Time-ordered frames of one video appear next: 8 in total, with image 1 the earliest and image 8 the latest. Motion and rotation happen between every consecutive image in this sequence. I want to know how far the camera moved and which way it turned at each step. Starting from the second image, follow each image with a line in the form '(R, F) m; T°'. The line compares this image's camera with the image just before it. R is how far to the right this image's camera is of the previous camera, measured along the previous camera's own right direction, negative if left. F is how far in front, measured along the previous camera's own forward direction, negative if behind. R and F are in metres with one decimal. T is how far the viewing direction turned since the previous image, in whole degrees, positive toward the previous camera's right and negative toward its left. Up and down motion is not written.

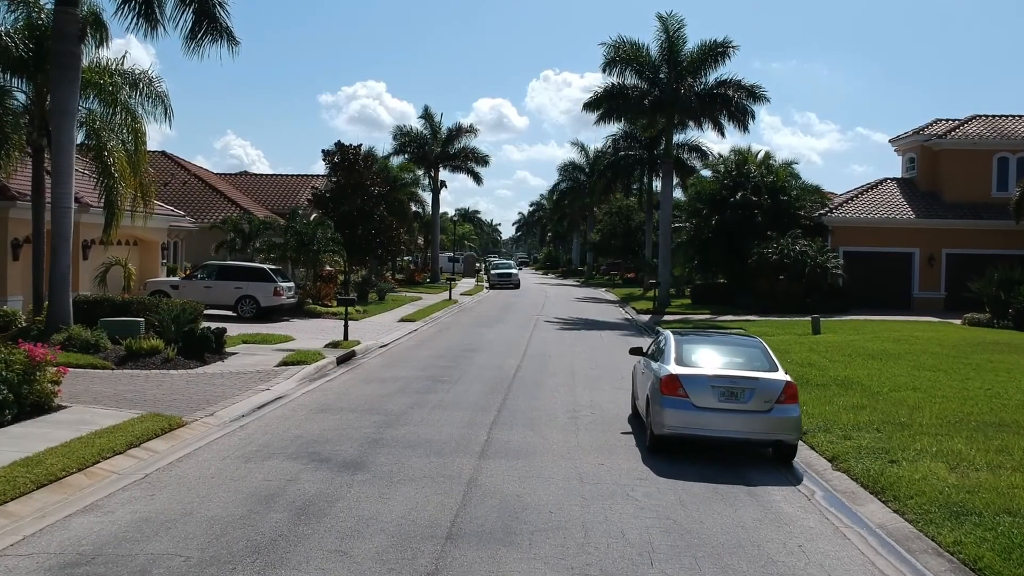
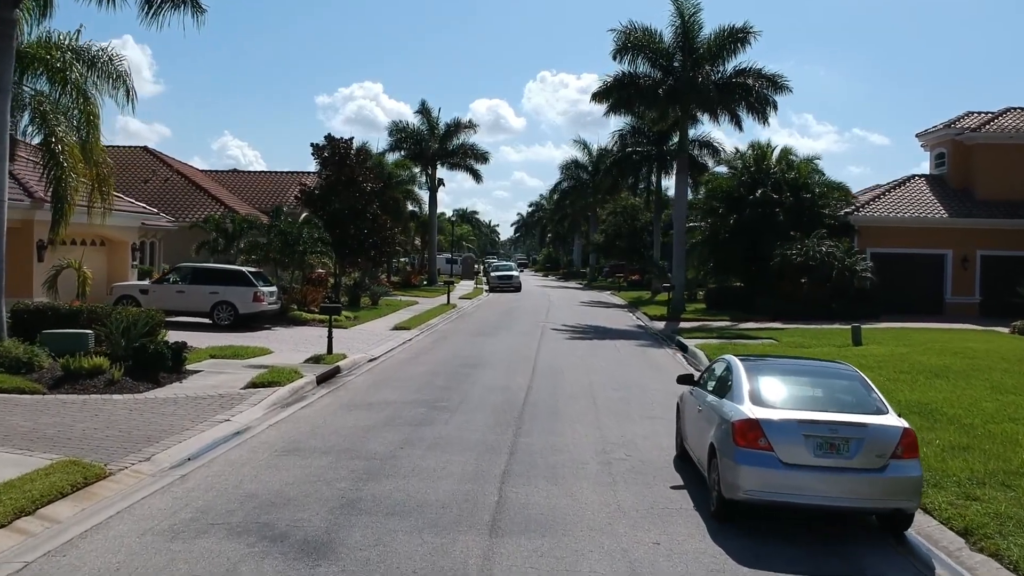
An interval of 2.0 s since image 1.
(-0.2, +2.5) m; 0°
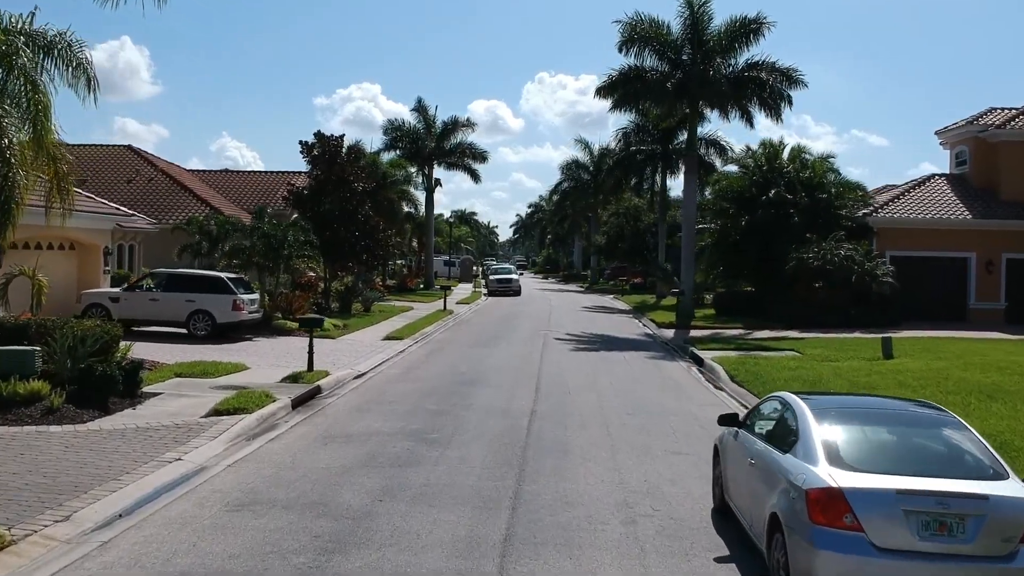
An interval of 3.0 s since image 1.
(0.0, +1.8) m; 0°
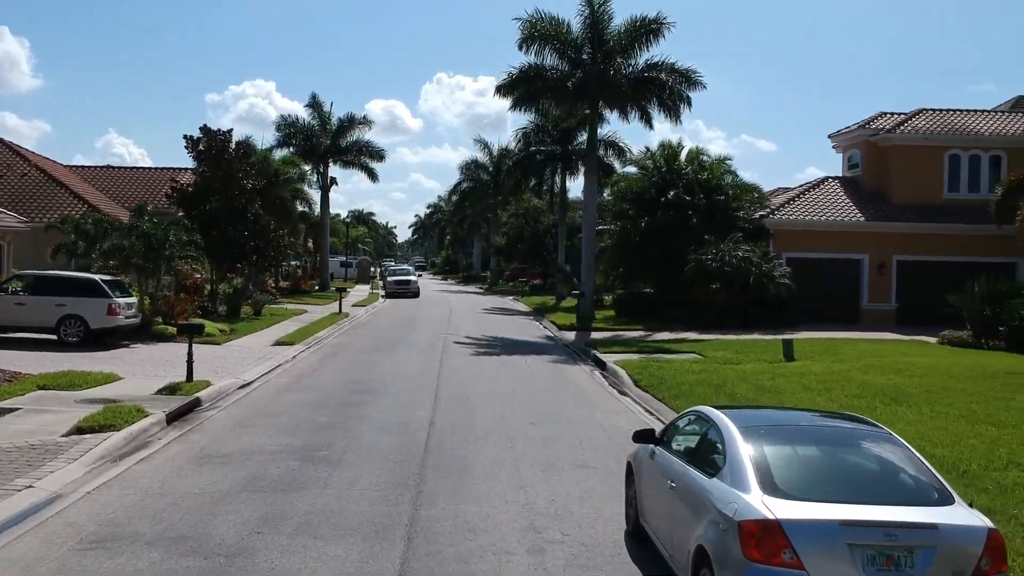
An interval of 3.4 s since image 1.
(0.0, +0.8) m; +6°
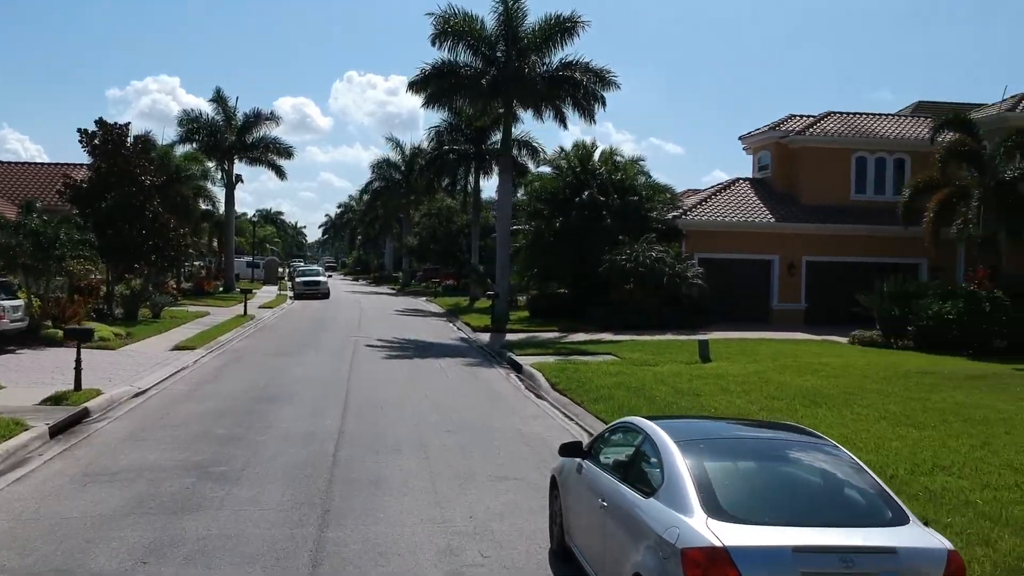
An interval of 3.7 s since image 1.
(0.0, +0.6) m; +5°
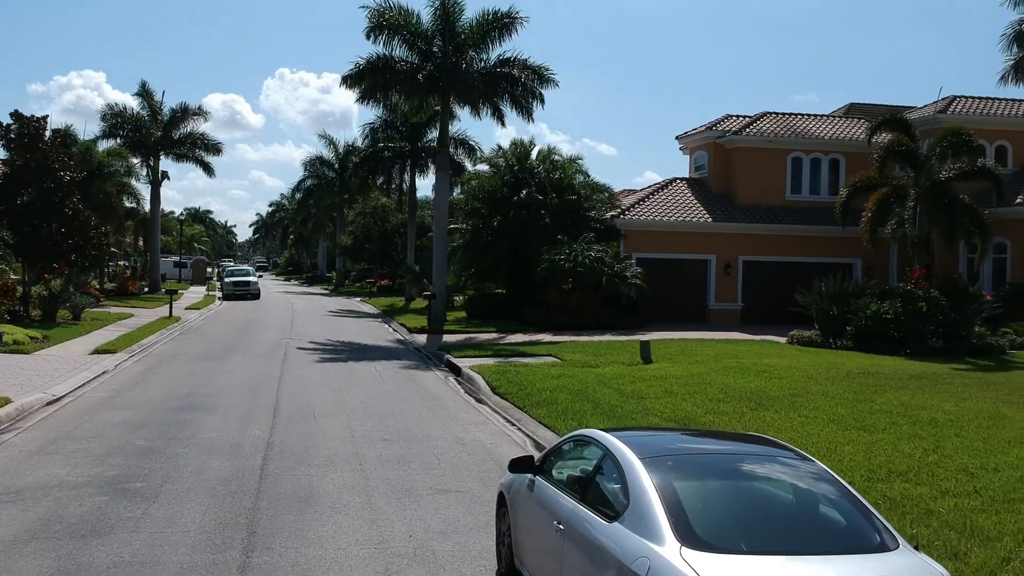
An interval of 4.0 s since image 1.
(-0.1, +0.5) m; +4°
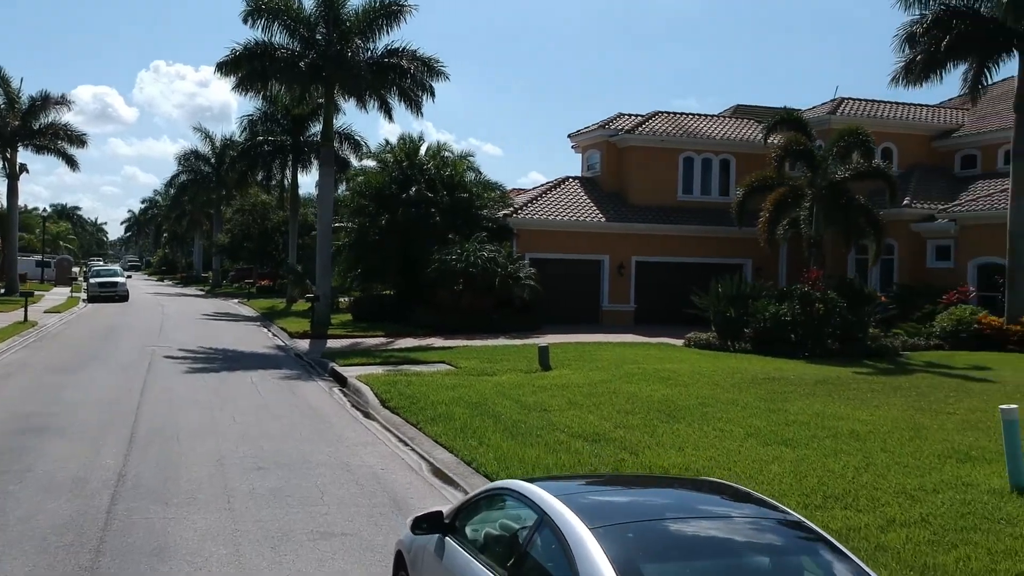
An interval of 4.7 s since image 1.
(-0.1, +1.2) m; +7°
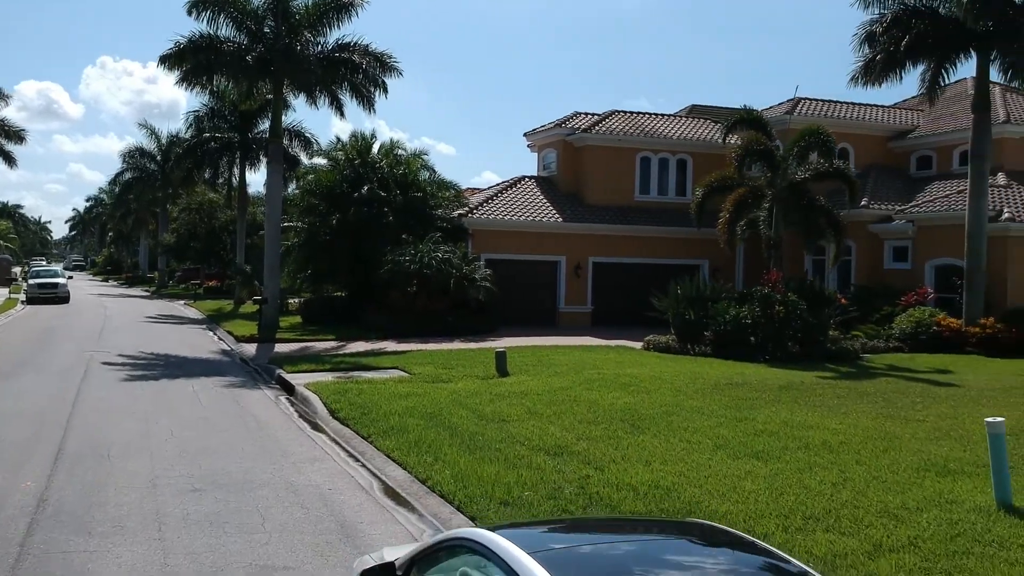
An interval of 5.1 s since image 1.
(0.0, +0.6) m; +3°
